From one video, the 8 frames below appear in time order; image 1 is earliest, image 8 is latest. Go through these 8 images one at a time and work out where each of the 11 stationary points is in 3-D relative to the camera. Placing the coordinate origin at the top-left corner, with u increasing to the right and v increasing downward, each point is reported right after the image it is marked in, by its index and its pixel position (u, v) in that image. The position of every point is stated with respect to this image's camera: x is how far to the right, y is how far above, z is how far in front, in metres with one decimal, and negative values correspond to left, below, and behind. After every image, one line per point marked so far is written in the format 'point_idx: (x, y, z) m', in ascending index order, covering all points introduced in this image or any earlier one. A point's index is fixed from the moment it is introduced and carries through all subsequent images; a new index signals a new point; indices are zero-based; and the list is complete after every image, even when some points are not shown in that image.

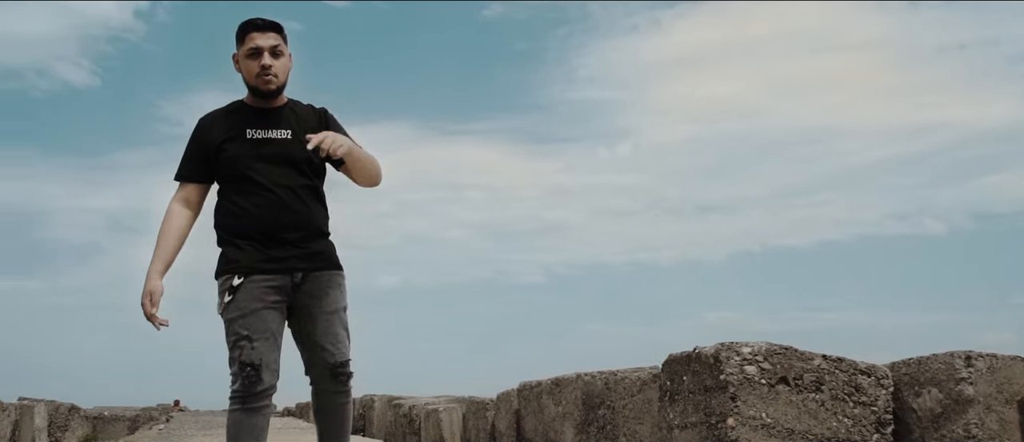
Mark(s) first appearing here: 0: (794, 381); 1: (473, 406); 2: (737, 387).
0: (+1.4, -0.8, +4.6) m
1: (-0.5, -2.3, +11.8) m
2: (+1.1, -0.8, +4.5) m
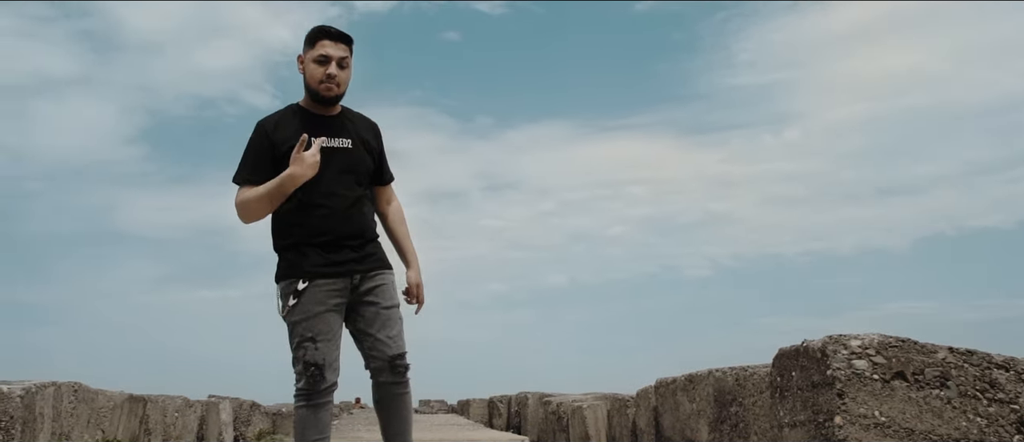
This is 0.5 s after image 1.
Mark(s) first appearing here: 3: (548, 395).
0: (+1.8, -0.7, +4.2) m
1: (+1.3, -2.2, +11.6) m
2: (+1.4, -0.7, +4.1) m
3: (+0.6, -2.9, +15.9) m
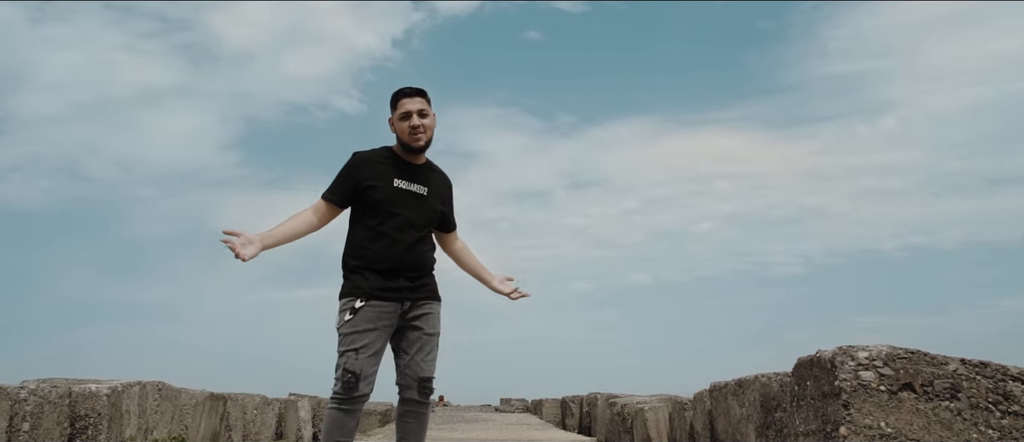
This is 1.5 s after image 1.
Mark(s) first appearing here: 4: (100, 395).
0: (+1.8, -0.7, +4.2) m
1: (+2.0, -2.3, +11.6) m
2: (+1.5, -0.8, +4.2) m
3: (+1.7, -3.0, +16.0) m
4: (-3.7, -1.5, +8.4) m
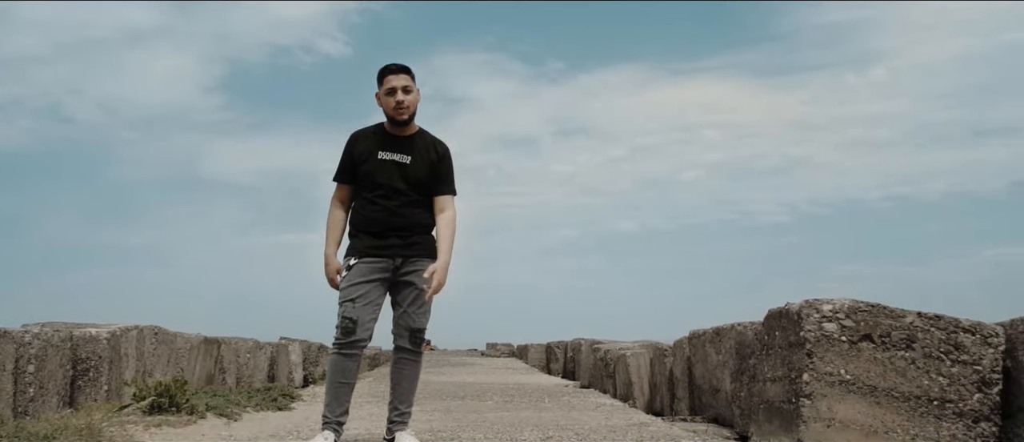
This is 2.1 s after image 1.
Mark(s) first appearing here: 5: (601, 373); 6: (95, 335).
0: (+1.8, -0.6, +4.5) m
1: (+1.8, -1.7, +12.0) m
2: (+1.4, -0.6, +4.5) m
3: (+1.5, -2.1, +16.5) m
4: (-3.8, -1.1, +8.7) m
5: (+1.4, -2.4, +15.0) m
6: (-3.8, -1.0, +8.7) m
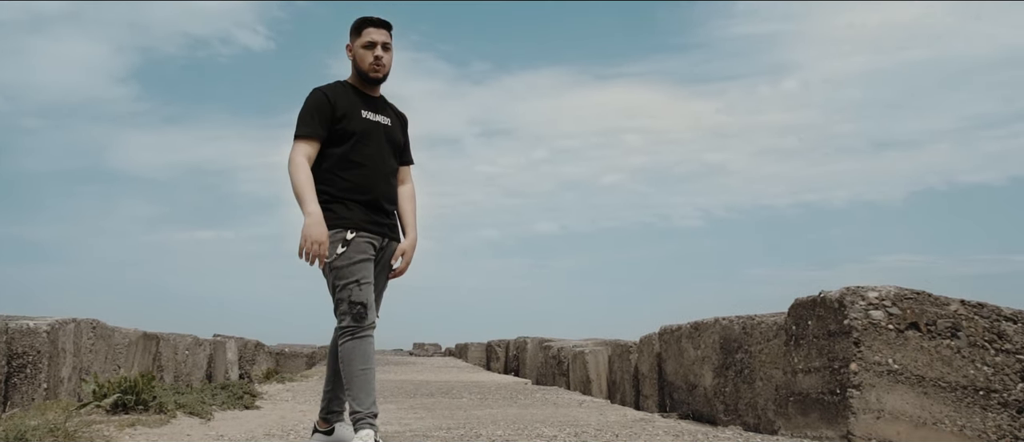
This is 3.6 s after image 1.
0: (+1.9, -0.5, +4.4) m
1: (+1.3, -1.6, +11.8) m
2: (+1.6, -0.5, +4.3) m
3: (+0.6, -2.0, +16.2) m
4: (-4.0, -0.9, +8.0) m
5: (+0.6, -2.3, +14.8) m
6: (-4.0, -0.9, +8.0) m
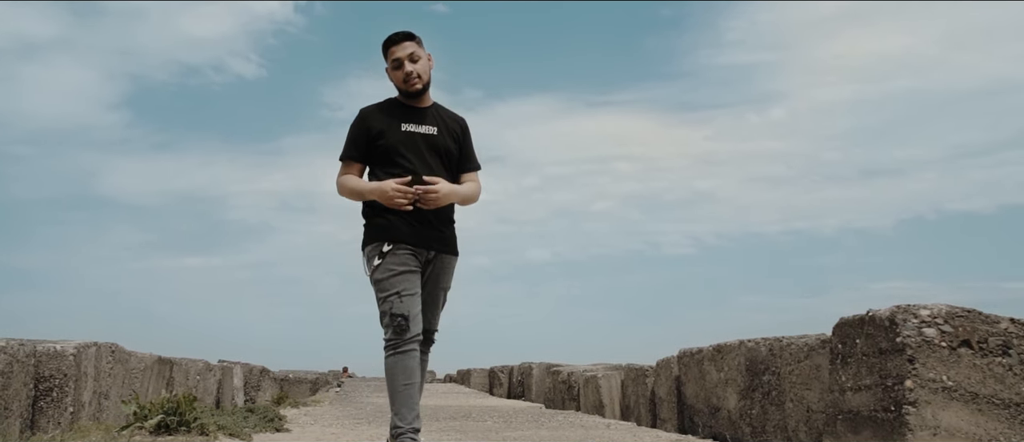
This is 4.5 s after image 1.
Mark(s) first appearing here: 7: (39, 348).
0: (+2.2, -0.6, +4.4) m
1: (+1.5, -1.9, +11.9) m
2: (+1.9, -0.6, +4.4) m
3: (+0.7, -2.5, +16.2) m
4: (-3.7, -1.1, +8.0) m
5: (+0.8, -2.7, +14.8) m
6: (-3.8, -1.1, +8.0) m
7: (-3.9, -1.1, +7.9) m
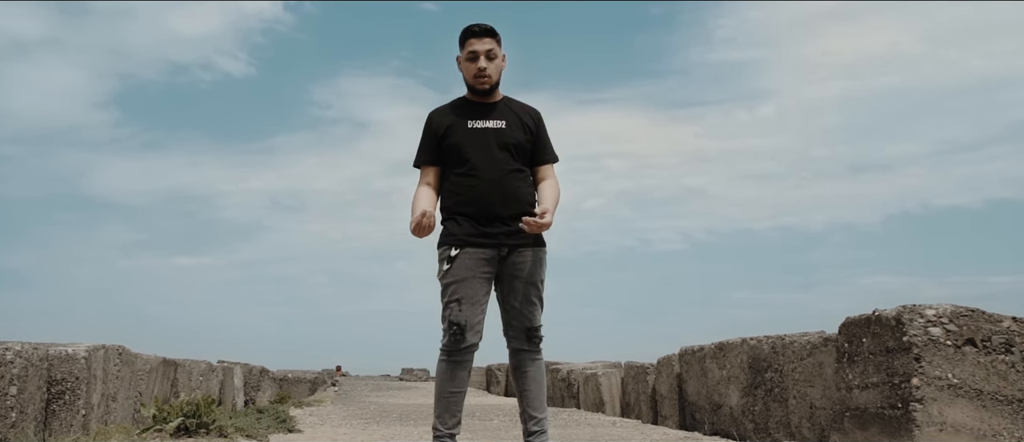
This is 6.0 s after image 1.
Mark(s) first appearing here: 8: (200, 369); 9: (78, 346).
0: (+2.3, -0.6, +4.6) m
1: (+1.5, -1.9, +12.0) m
2: (+2.0, -0.6, +4.5) m
3: (+0.7, -2.5, +16.4) m
4: (-3.7, -1.2, +8.1) m
5: (+0.8, -2.7, +14.9) m
6: (-3.7, -1.1, +8.1) m
7: (-3.9, -1.1, +8.0) m
8: (-4.3, -2.1, +13.1) m
9: (-3.9, -1.1, +8.5) m
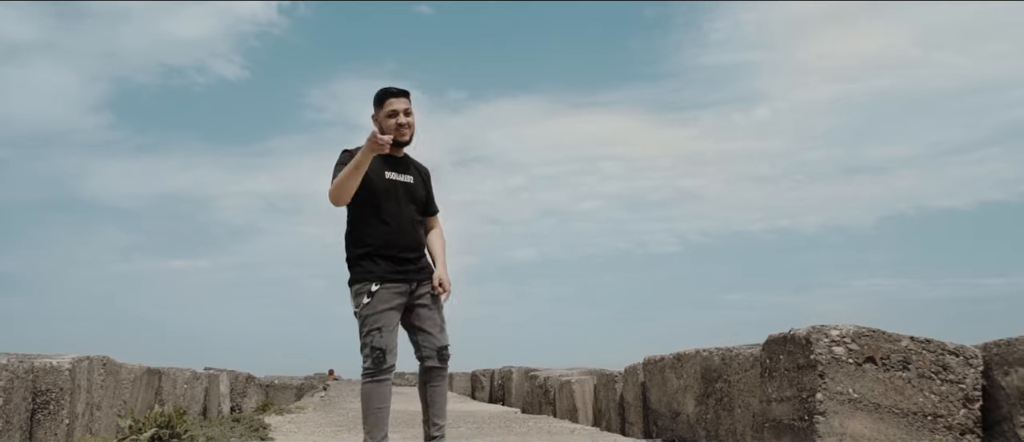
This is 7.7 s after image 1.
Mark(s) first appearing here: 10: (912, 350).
0: (+2.0, -0.7, +5.0) m
1: (+1.2, -2.1, +12.4) m
2: (+1.6, -0.8, +5.0) m
3: (+0.4, -2.6, +16.8) m
4: (-4.0, -1.3, +8.5) m
5: (+0.4, -2.9, +15.4) m
6: (-4.1, -1.3, +8.5) m
7: (-4.2, -1.3, +8.4) m
8: (-4.7, -2.2, +13.5) m
9: (-4.2, -1.3, +8.9) m
10: (+2.1, -0.7, +5.1) m
